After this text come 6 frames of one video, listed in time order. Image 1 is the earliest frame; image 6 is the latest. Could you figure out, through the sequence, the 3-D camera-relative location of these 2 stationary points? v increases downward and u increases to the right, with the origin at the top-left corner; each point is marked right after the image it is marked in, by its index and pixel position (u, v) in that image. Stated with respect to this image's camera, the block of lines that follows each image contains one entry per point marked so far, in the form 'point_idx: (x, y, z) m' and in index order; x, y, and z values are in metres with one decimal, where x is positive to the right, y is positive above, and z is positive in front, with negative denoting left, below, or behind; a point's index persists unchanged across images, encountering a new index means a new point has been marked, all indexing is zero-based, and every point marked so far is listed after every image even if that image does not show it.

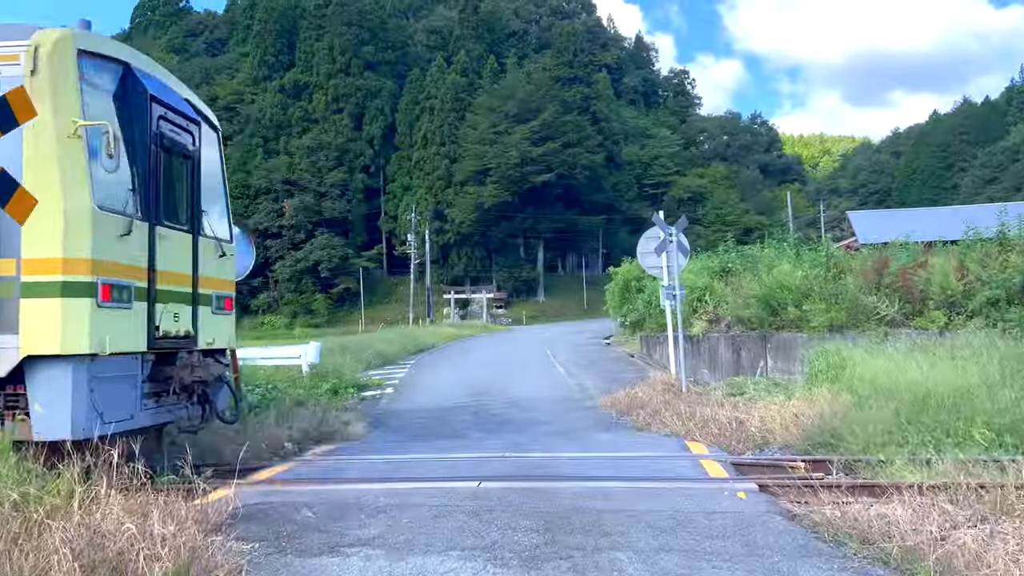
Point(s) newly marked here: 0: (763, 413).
0: (+2.5, -1.2, +7.5) m
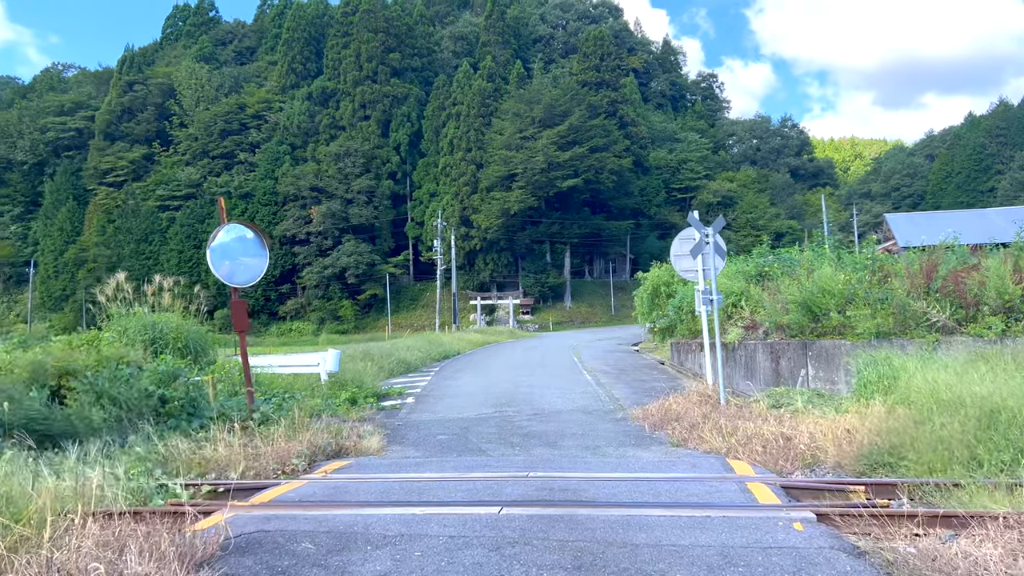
0: (+2.7, -1.3, +6.8) m
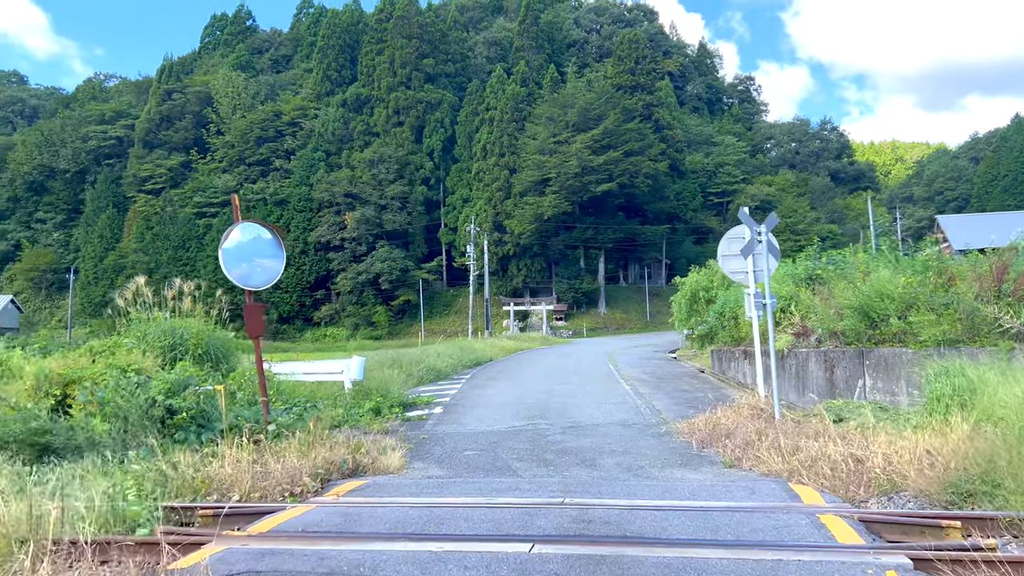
0: (+3.0, -1.3, +6.0) m
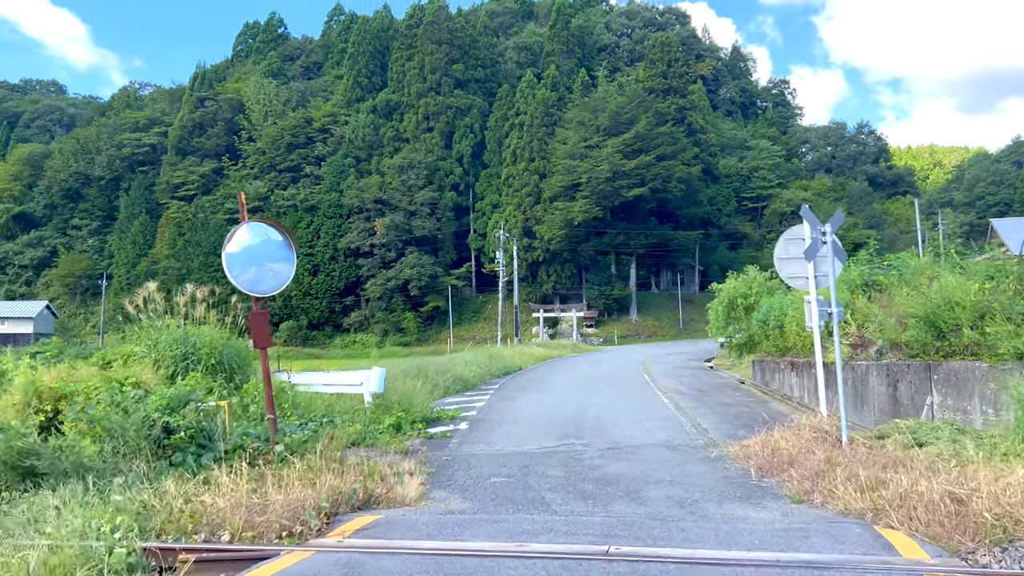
0: (+3.2, -1.3, +5.1) m
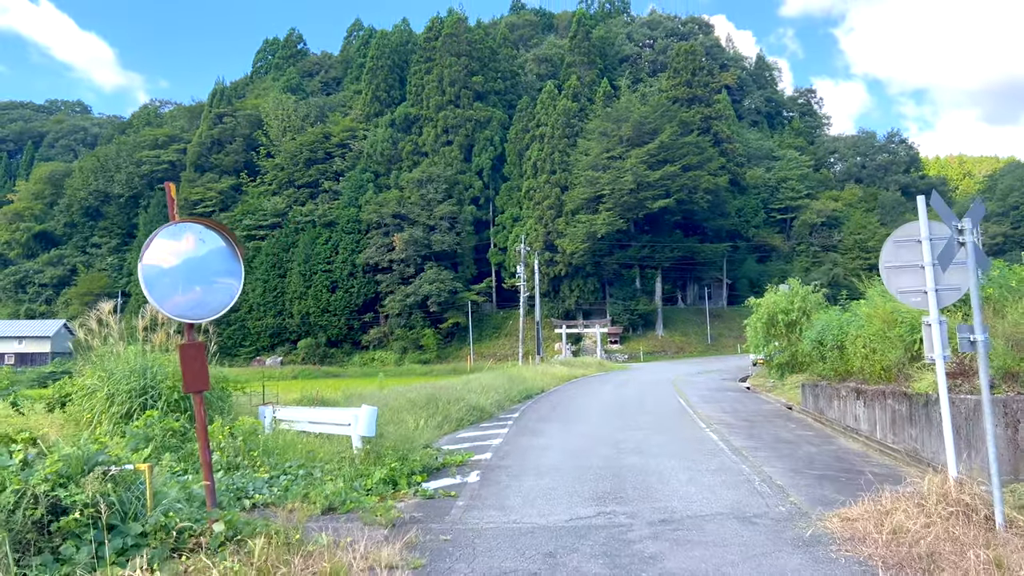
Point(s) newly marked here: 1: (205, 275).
0: (+3.3, -1.4, +3.1) m
1: (-2.4, +0.1, +5.9) m
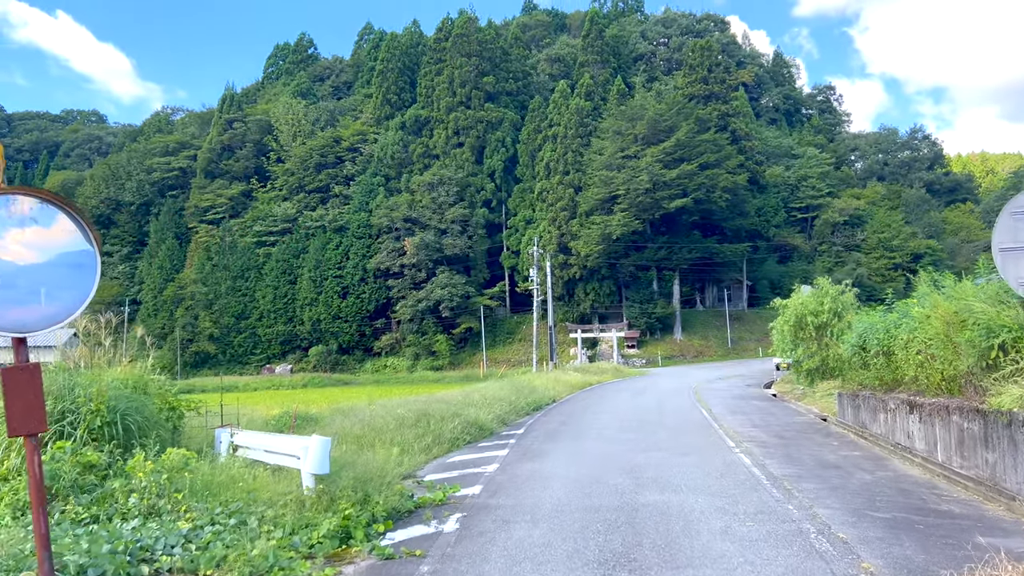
0: (+3.1, -1.3, +1.4) m
1: (-2.6, +0.1, +4.3) m
